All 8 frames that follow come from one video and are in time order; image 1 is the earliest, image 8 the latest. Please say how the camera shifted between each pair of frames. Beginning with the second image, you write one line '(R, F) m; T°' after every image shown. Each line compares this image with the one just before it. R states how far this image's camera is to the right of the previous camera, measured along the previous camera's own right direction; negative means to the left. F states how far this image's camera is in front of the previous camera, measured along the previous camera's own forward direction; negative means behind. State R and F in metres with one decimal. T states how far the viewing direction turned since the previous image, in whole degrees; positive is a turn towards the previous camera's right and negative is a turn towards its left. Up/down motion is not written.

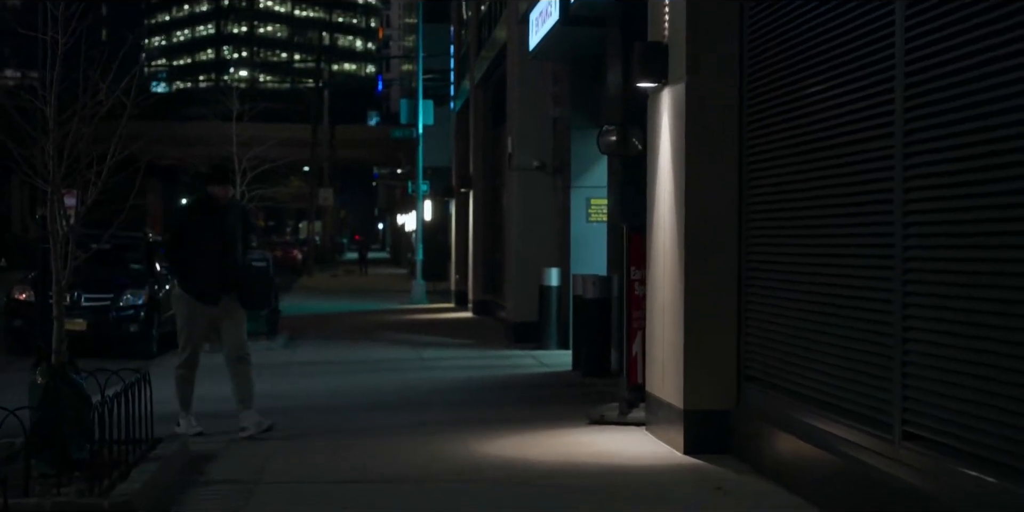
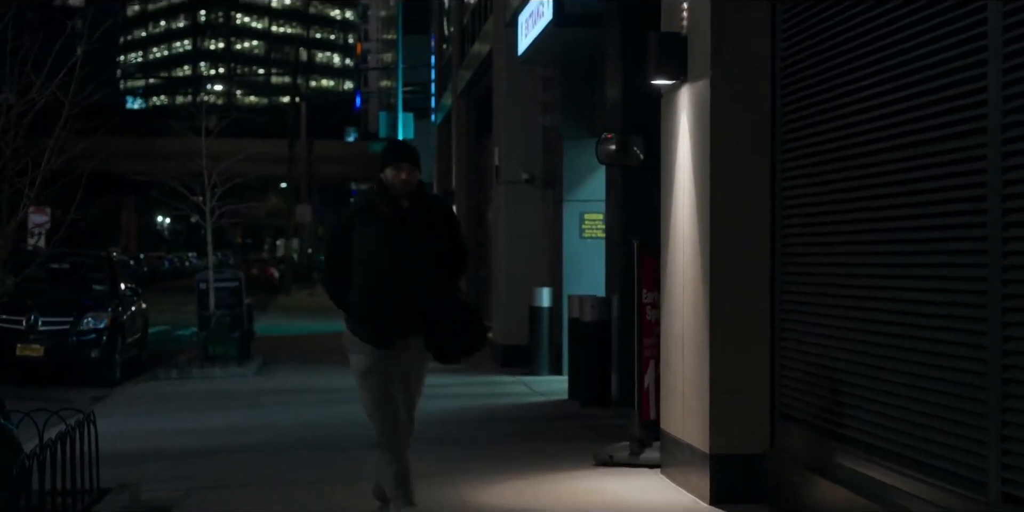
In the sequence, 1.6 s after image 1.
(-0.1, +1.1) m; +1°
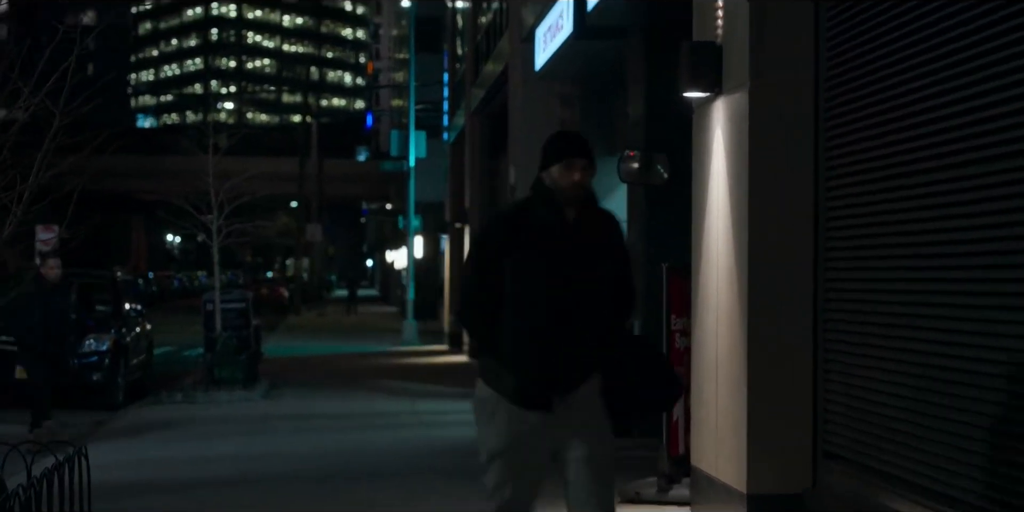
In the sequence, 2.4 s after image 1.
(-0.1, +0.5) m; 0°
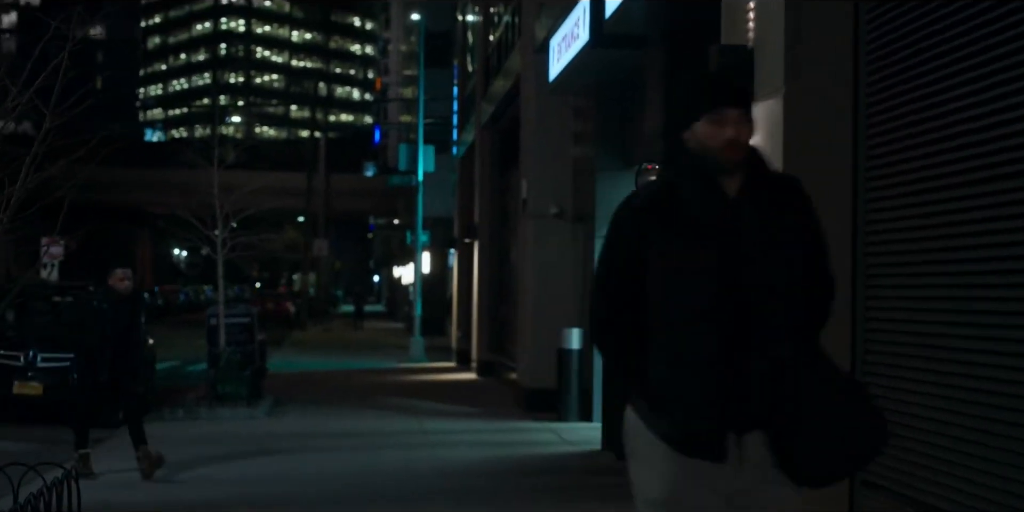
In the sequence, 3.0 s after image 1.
(-0.1, +0.4) m; 0°
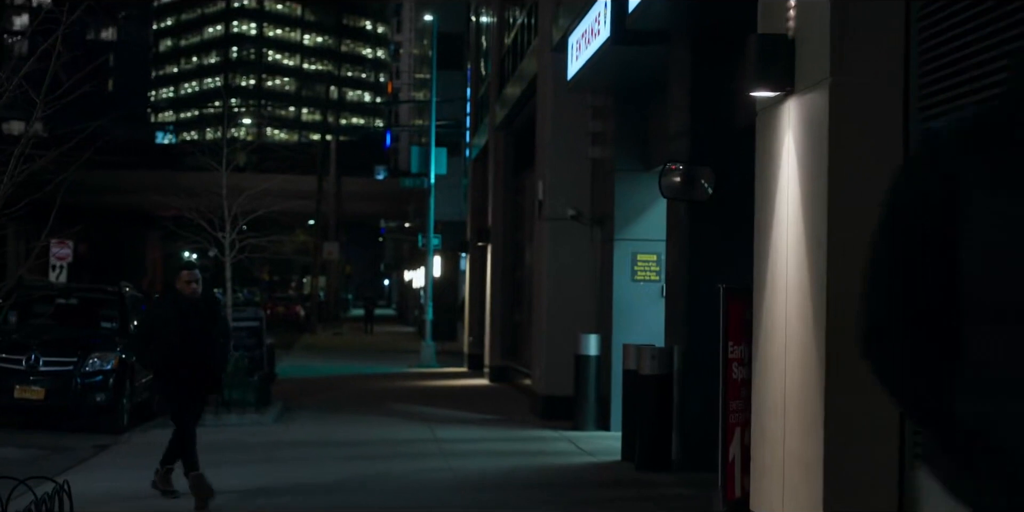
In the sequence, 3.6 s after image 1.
(-0.1, +0.5) m; 0°
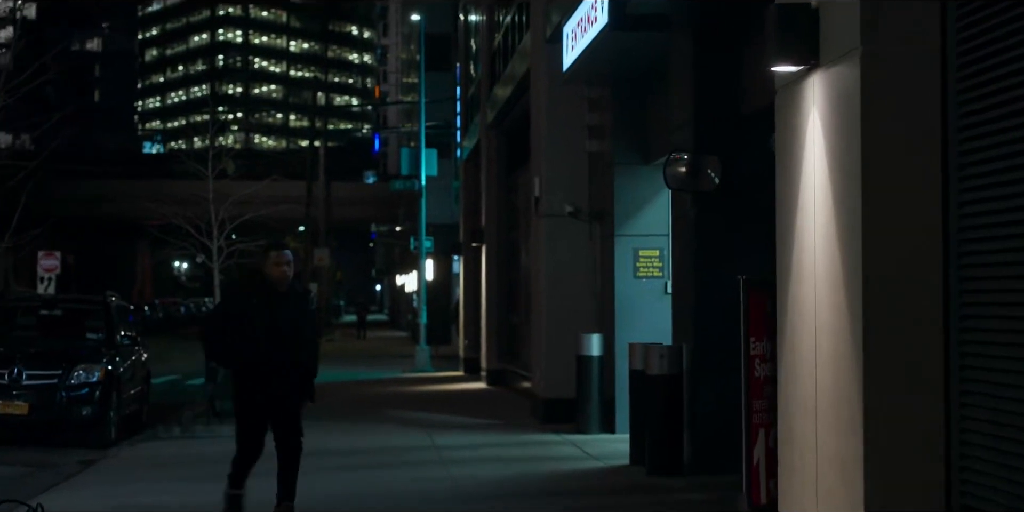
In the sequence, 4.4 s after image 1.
(-0.1, +0.5) m; 0°
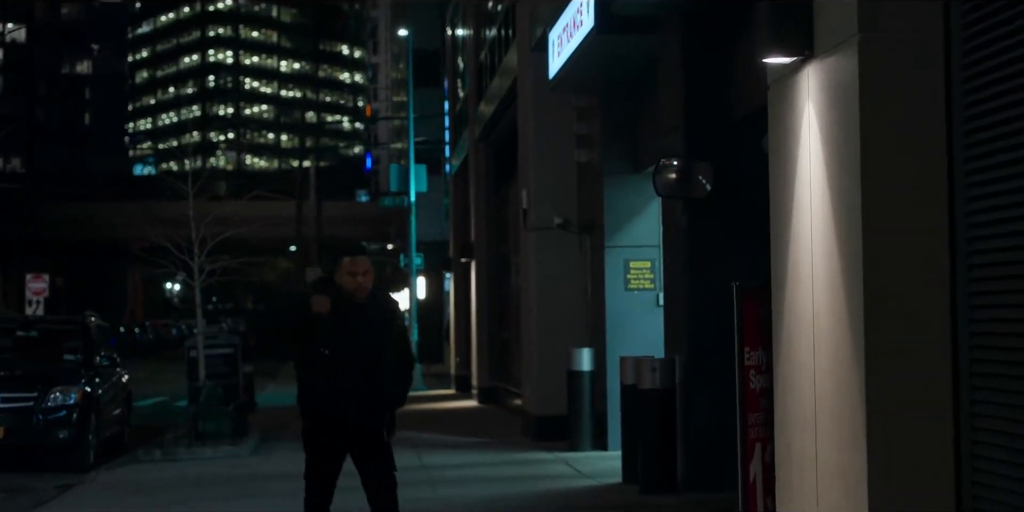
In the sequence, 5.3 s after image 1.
(+0.1, +0.4) m; 0°
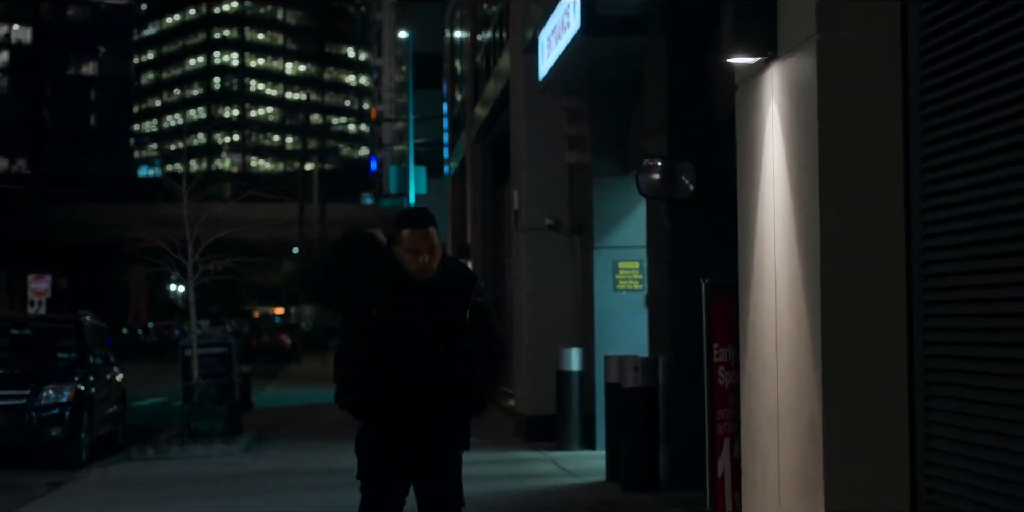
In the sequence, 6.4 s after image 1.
(+0.2, -0.1) m; 0°
